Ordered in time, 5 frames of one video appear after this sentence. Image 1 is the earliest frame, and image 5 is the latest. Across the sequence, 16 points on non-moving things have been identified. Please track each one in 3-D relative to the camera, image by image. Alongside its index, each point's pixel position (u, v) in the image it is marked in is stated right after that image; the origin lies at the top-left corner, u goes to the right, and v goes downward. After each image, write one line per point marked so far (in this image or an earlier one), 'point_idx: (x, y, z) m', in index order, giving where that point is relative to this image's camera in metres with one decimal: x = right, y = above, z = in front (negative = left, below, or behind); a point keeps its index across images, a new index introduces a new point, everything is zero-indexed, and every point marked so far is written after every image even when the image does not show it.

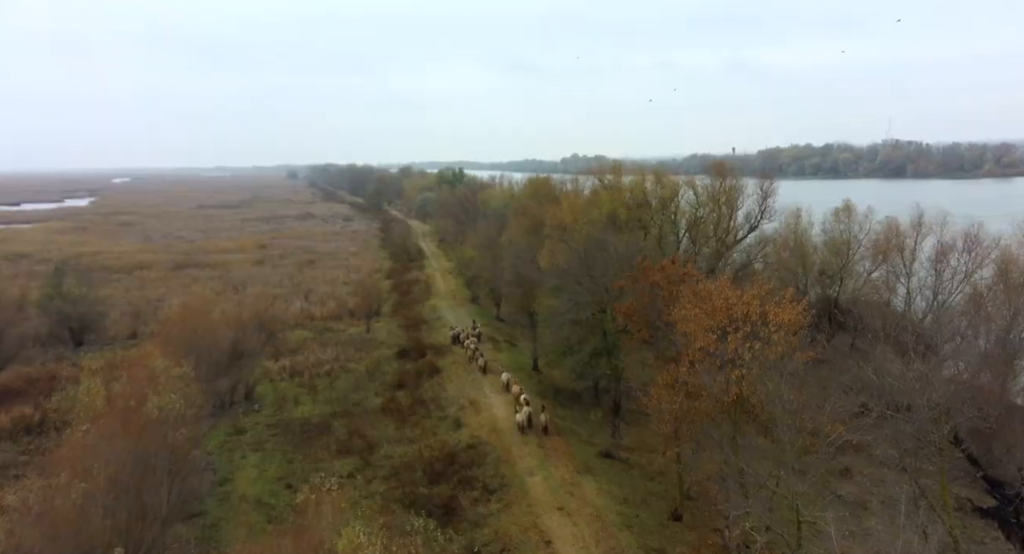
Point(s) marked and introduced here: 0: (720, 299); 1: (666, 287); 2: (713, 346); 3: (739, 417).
0: (+4.9, -0.5, +13.6) m
1: (+4.6, -0.3, +16.8) m
2: (+4.6, -1.6, +13.3) m
3: (+5.5, -3.3, +13.8) m
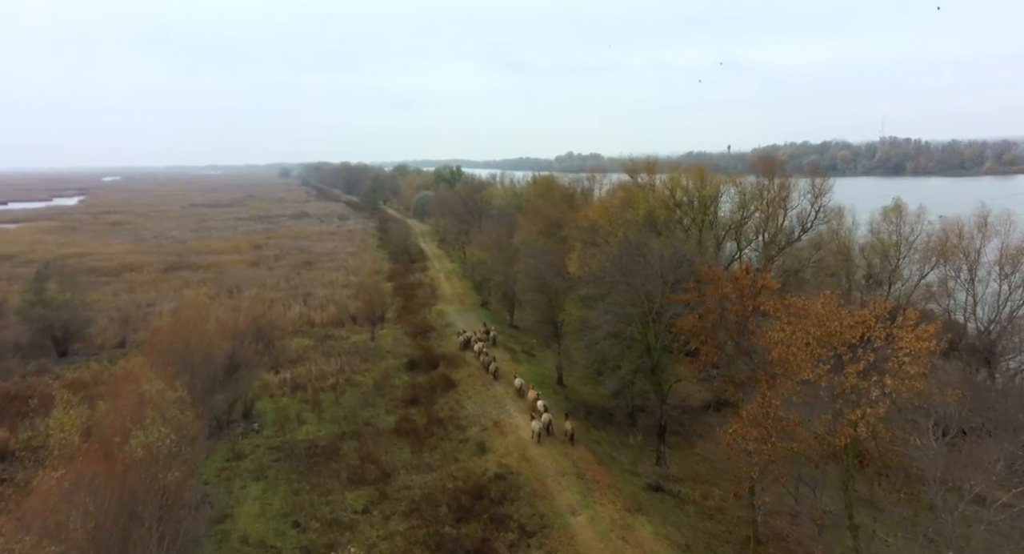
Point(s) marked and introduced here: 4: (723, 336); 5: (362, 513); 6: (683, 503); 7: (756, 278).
0: (+6.2, -0.8, +11.2) m
1: (+5.9, -0.6, +14.4) m
2: (+5.9, -1.9, +10.9) m
3: (+6.8, -3.7, +11.4) m
4: (+5.6, -1.6, +15.2) m
5: (-5.2, -8.1, +19.7) m
6: (+5.5, -7.2, +18.4) m
7: (+6.4, 0.0, +15.1) m
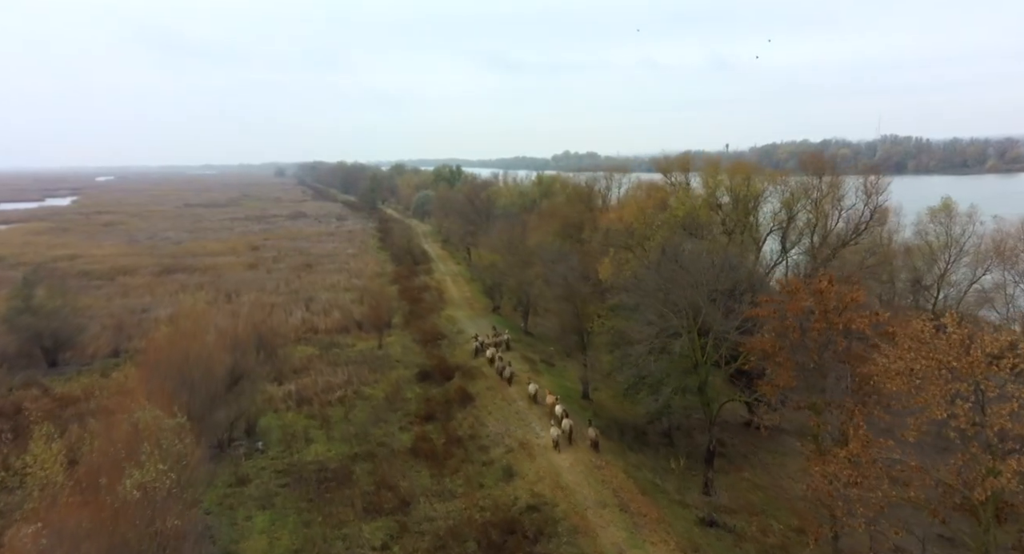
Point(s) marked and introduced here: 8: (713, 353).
0: (+7.4, -1.2, +9.3) m
1: (+7.0, -0.9, +12.6) m
2: (+7.1, -2.3, +9.0) m
3: (+7.9, -4.0, +9.5) m
4: (+6.7, -1.9, +13.3) m
5: (-4.0, -8.4, +17.8) m
6: (+6.6, -7.5, +16.5) m
7: (+7.6, -0.3, +13.2) m
8: (+6.4, -2.4, +18.4) m
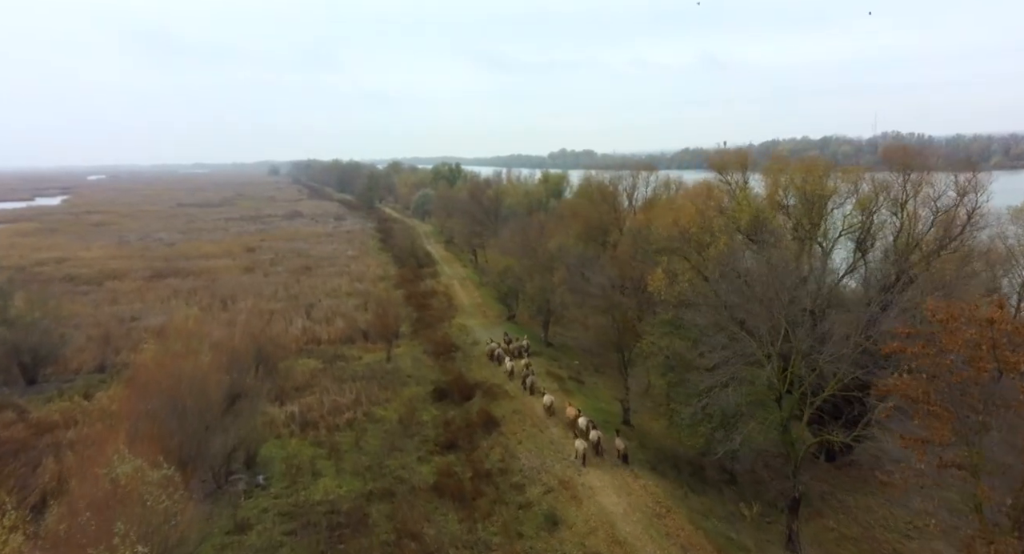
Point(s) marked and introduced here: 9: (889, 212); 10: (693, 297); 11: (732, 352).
0: (+8.8, -1.7, +6.5) m
1: (+8.4, -1.4, +9.7) m
2: (+8.5, -2.7, +6.1) m
3: (+9.4, -4.5, +6.7) m
4: (+8.1, -2.4, +10.4) m
5: (-2.6, -8.9, +14.9) m
6: (+8.0, -8.0, +13.7) m
7: (+9.0, -0.8, +10.4) m
8: (+7.8, -2.9, +15.5) m
9: (+12.9, +2.2, +19.8) m
10: (+5.9, -0.6, +19.1) m
11: (+6.3, -2.2, +16.8) m
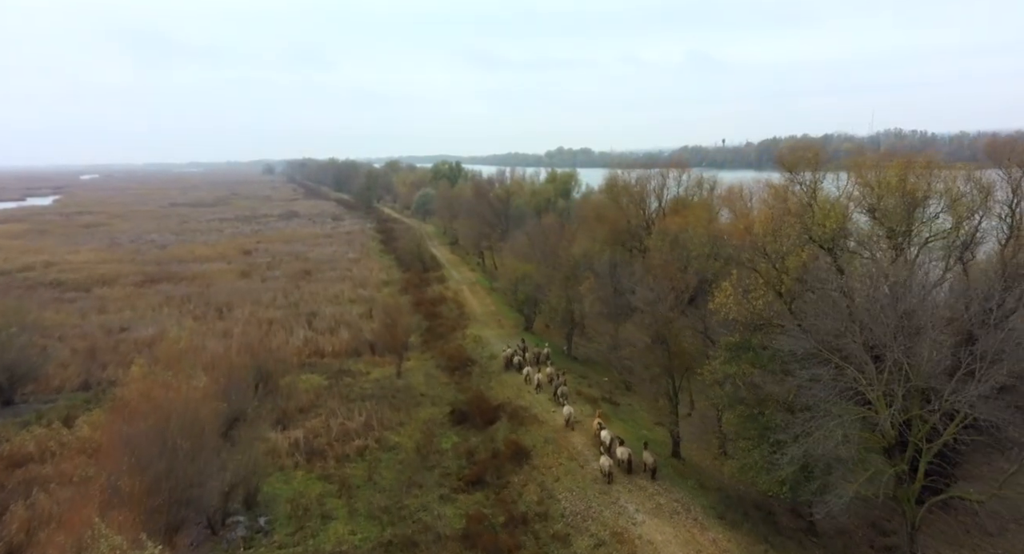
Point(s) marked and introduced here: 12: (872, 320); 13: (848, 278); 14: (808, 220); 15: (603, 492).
0: (+10.2, -2.2, +3.7) m
1: (+9.8, -1.9, +7.0) m
2: (+9.9, -3.3, +3.4) m
3: (+10.8, -5.0, +4.0) m
4: (+9.5, -2.9, +7.7) m
5: (-1.3, -9.5, +12.1) m
6: (+9.4, -8.5, +11.0) m
7: (+10.3, -1.3, +7.7) m
8: (+9.1, -3.4, +12.8) m
9: (+14.2, +1.7, +17.2) m
10: (+7.2, -1.1, +16.4) m
11: (+7.6, -2.7, +14.0) m
12: (+8.7, -1.1, +13.6) m
13: (+9.3, +0.2, +16.1) m
14: (+9.0, +1.7, +18.5) m
15: (+3.0, -7.1, +19.3) m
